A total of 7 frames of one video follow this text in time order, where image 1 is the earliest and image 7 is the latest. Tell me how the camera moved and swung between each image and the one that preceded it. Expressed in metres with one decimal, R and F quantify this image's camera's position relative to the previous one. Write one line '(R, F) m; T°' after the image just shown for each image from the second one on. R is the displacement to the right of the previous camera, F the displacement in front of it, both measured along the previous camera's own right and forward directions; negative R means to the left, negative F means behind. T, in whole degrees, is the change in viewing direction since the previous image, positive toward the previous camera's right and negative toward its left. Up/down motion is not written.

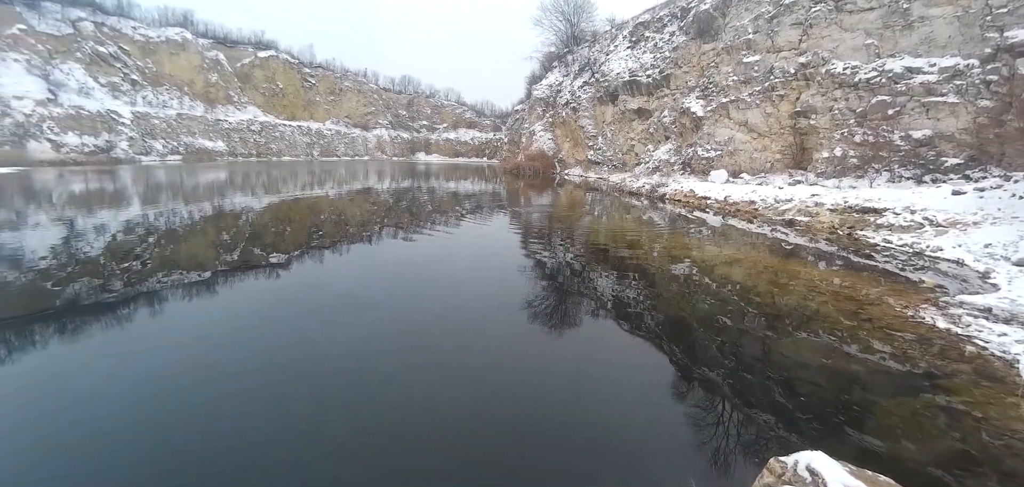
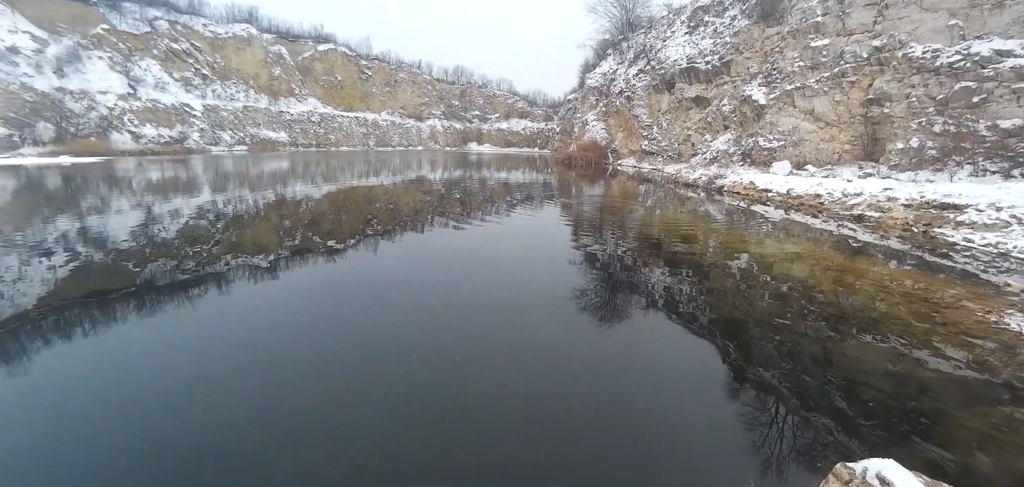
(-0.2, +0.1) m; -5°
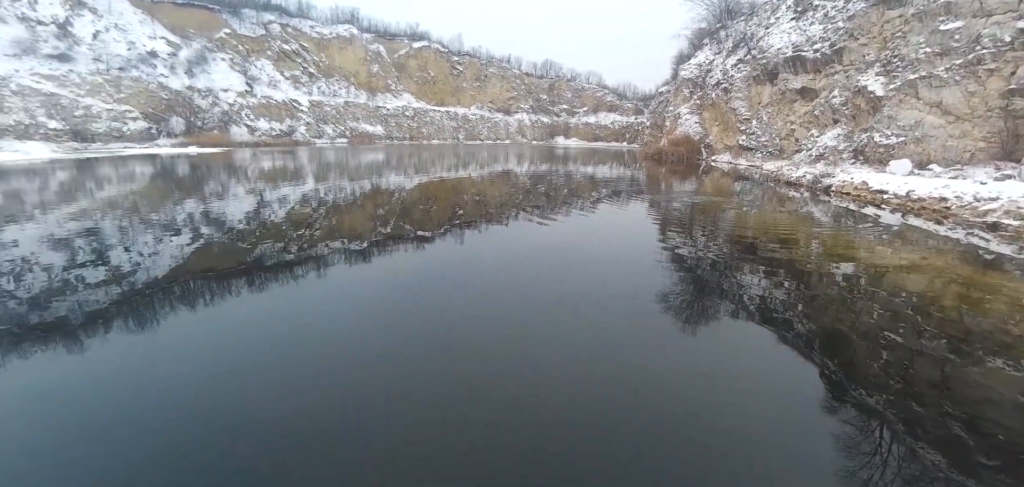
(-0.3, +0.1) m; -8°
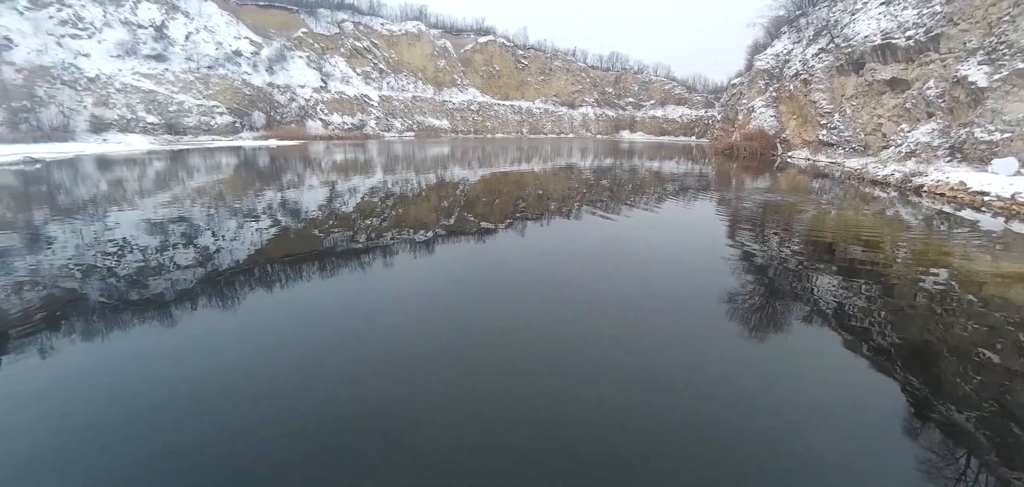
(-0.2, 0.0) m; -5°
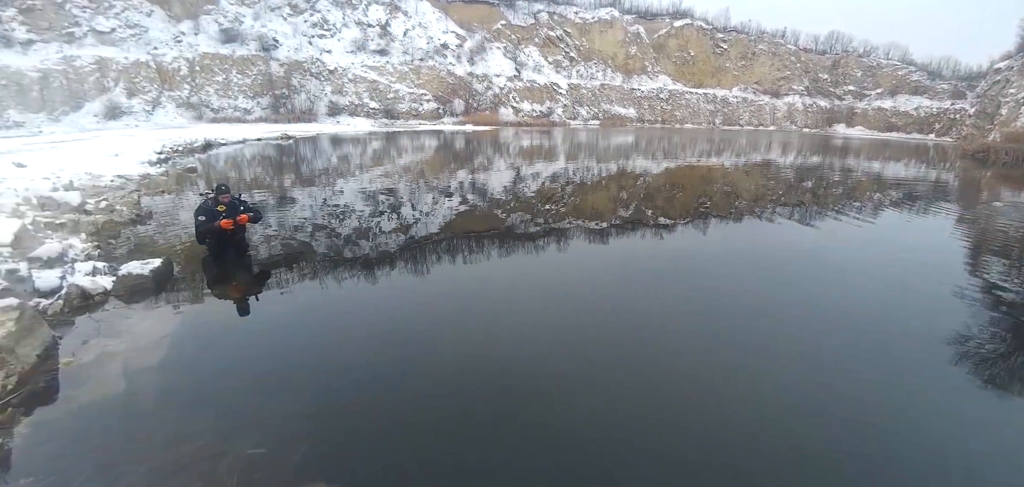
(-0.6, -0.1) m; -15°
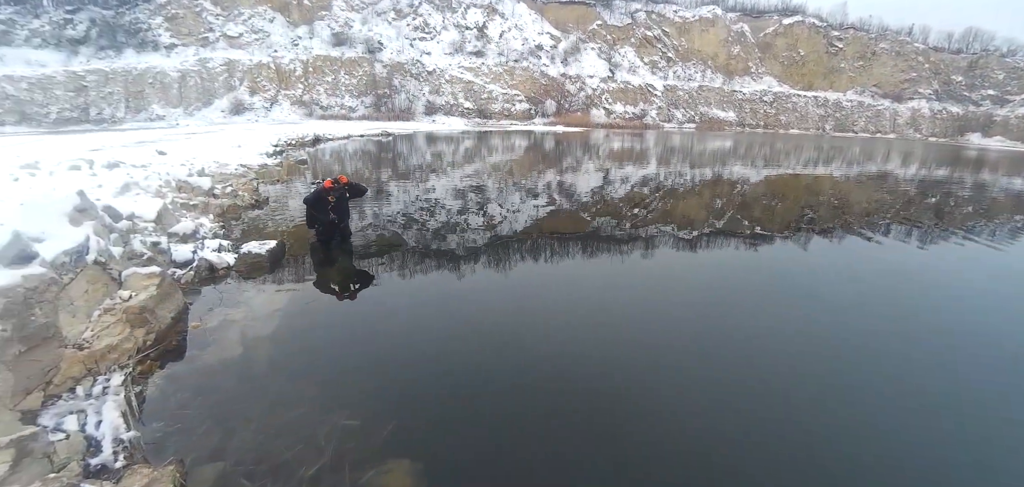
(-0.3, -0.1) m; -7°
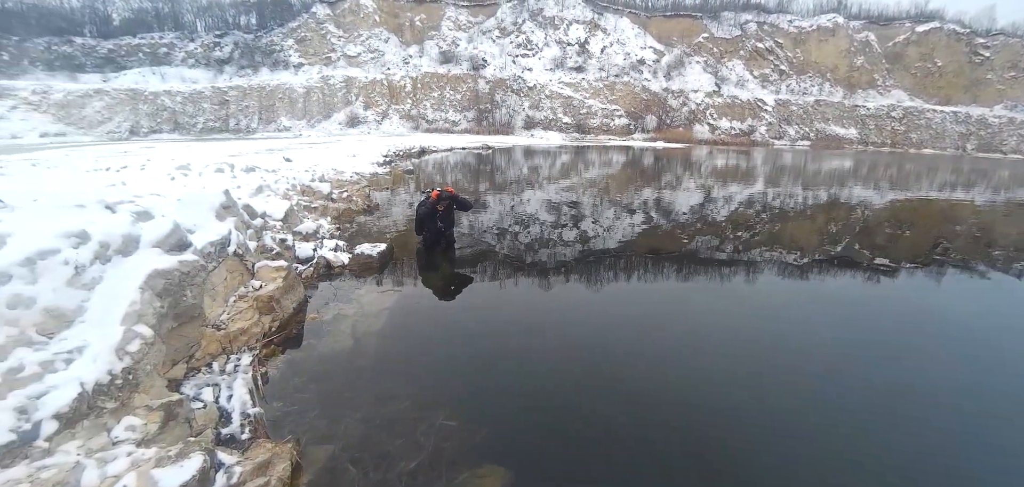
(-0.3, -0.2) m; -9°
